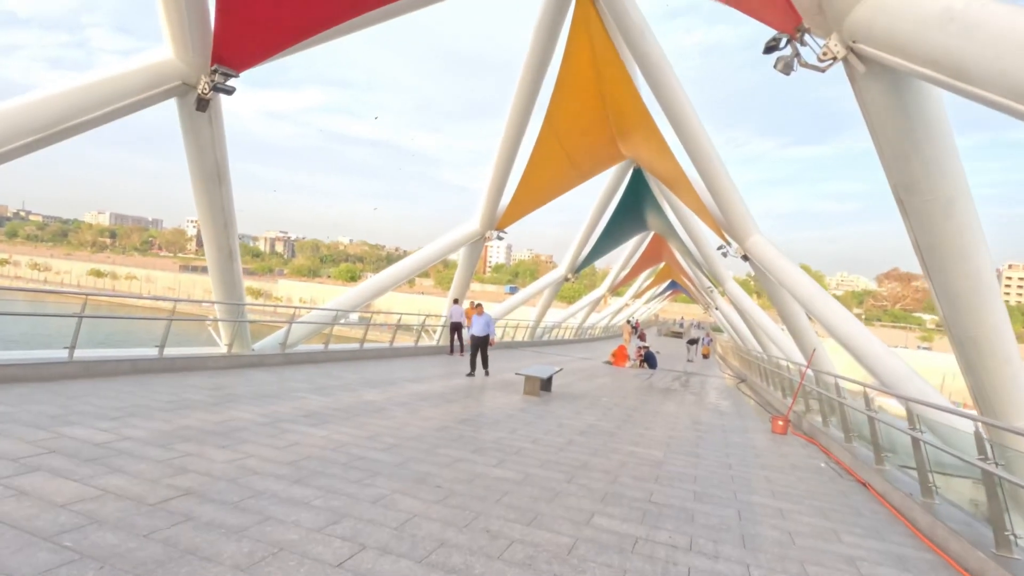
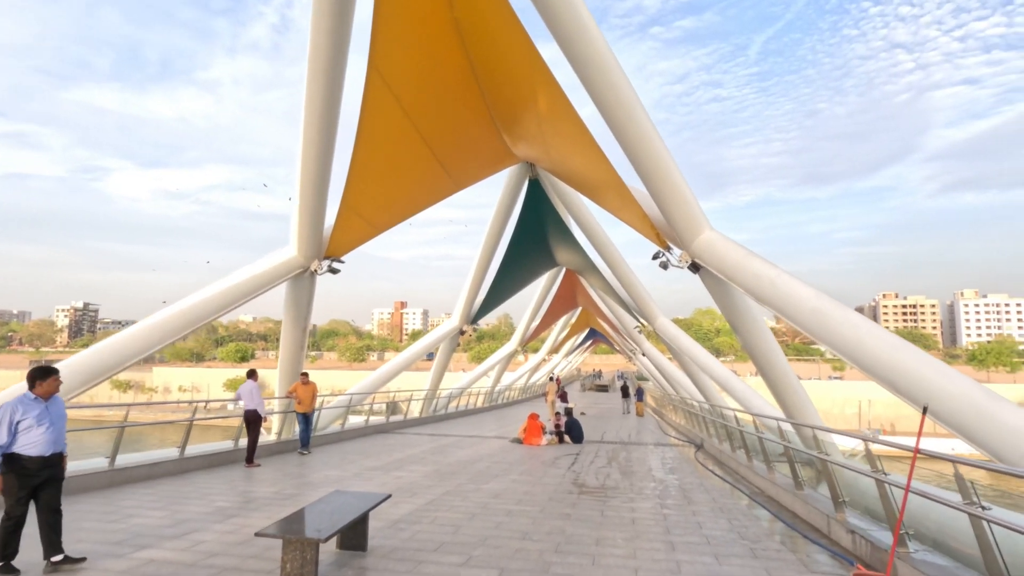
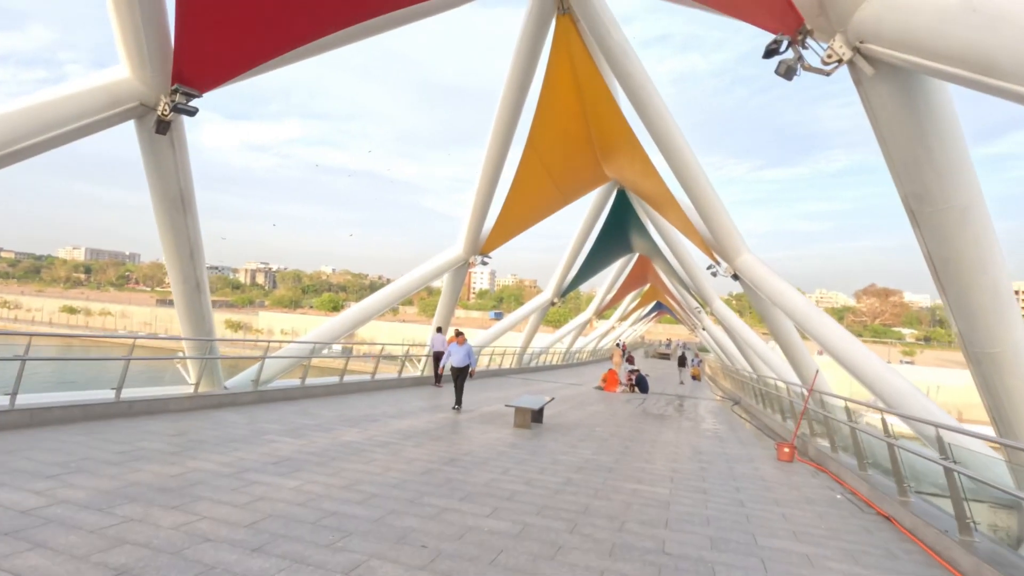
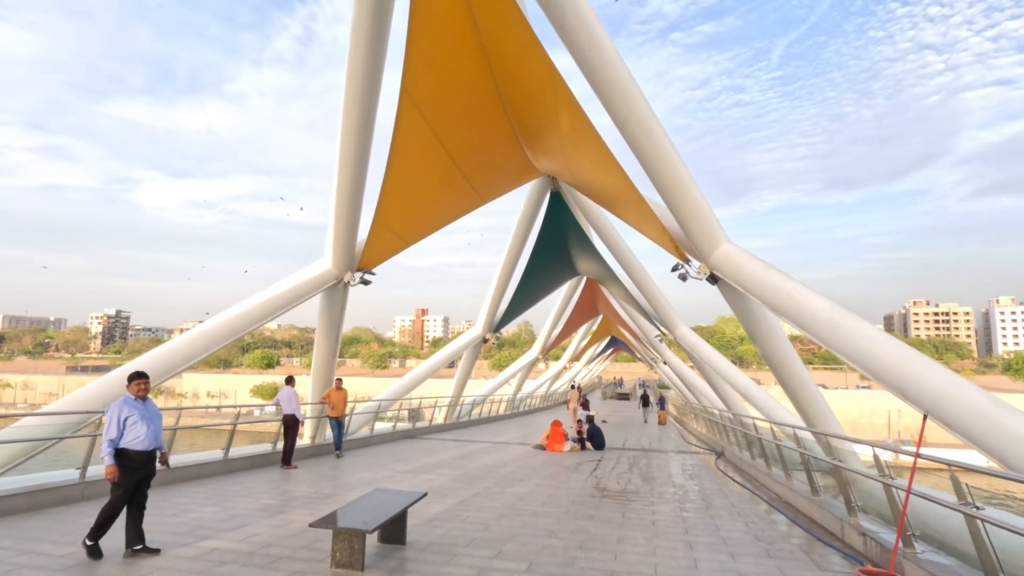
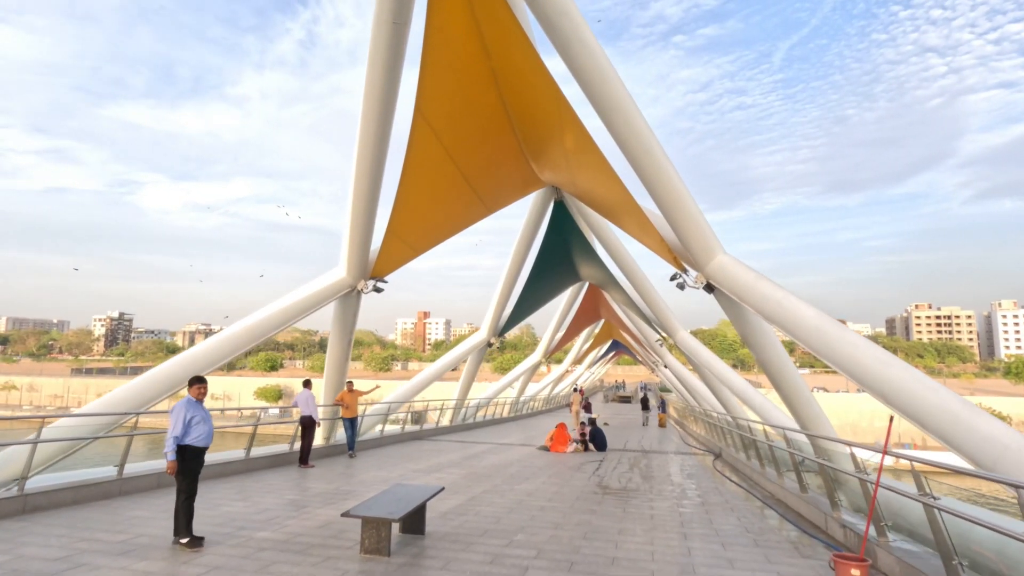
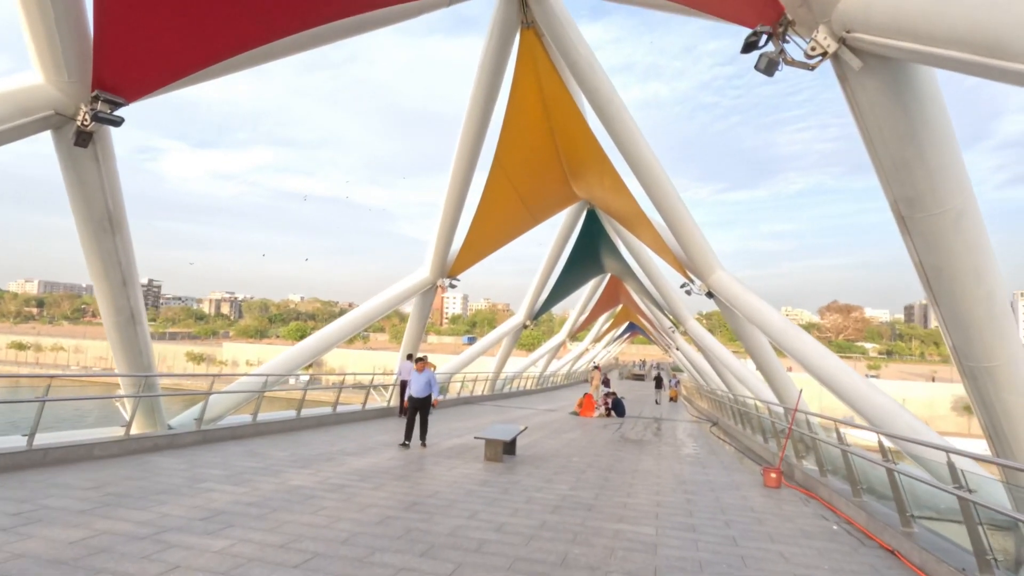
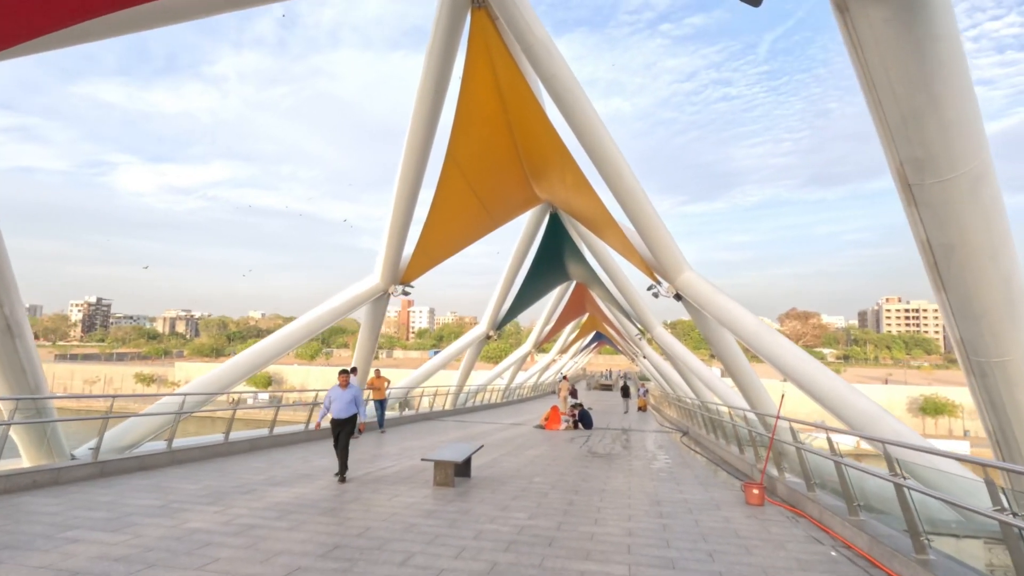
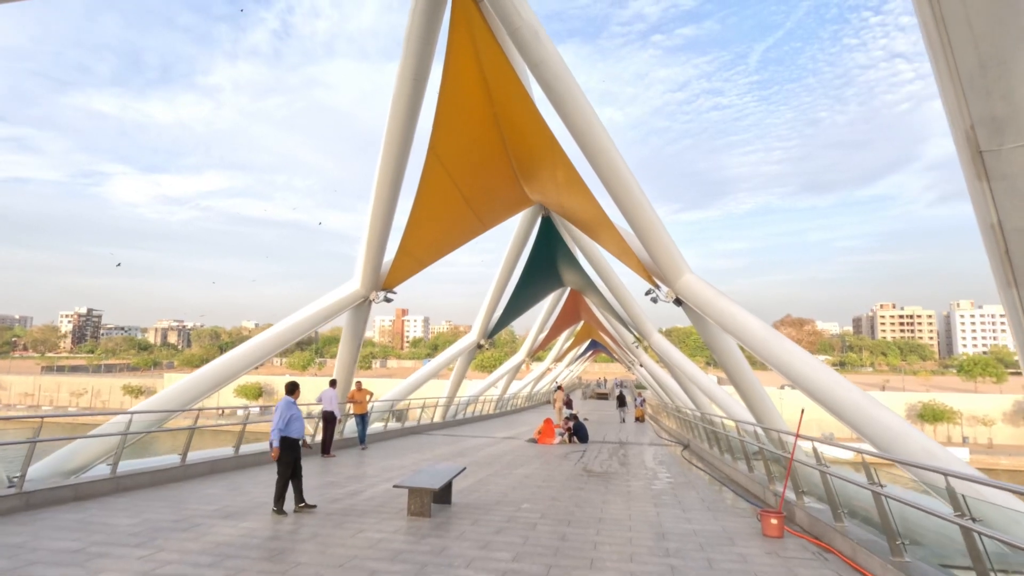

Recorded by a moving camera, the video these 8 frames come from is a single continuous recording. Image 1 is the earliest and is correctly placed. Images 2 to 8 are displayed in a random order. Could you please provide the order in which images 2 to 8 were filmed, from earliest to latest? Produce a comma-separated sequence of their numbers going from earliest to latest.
3, 6, 7, 8, 5, 4, 2
